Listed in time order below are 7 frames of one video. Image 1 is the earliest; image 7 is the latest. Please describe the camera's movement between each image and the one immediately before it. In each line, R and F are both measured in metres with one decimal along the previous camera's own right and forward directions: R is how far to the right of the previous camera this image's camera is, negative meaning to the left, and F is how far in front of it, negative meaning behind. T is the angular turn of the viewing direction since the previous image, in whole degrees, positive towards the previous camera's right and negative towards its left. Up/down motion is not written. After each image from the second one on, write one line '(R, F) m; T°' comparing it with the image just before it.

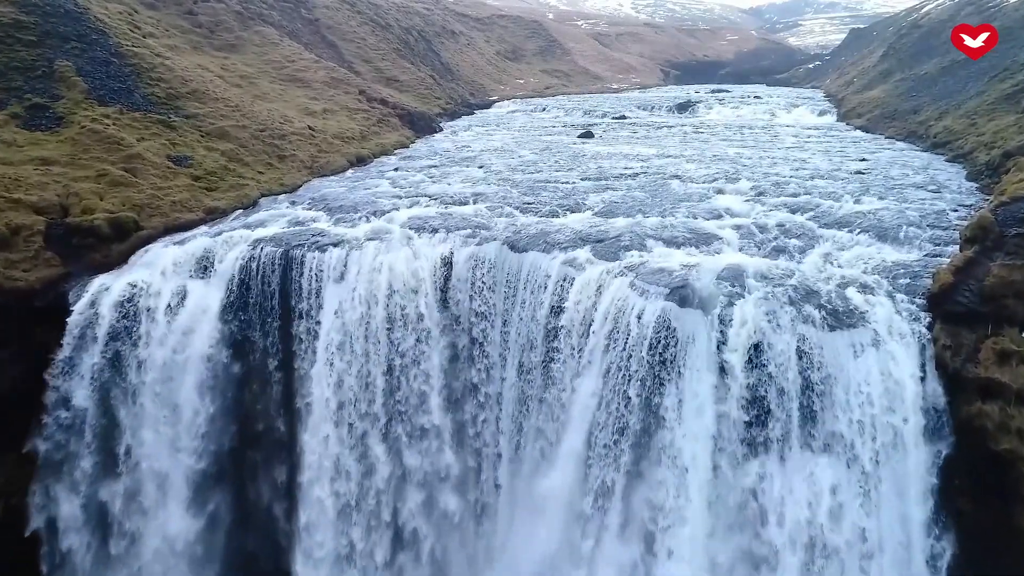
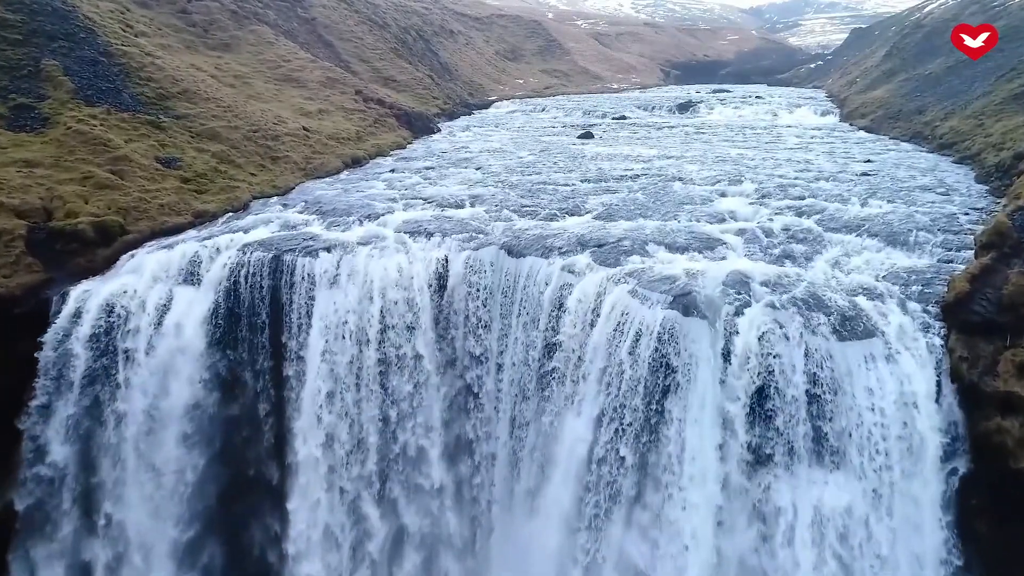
(+0.1, +0.6) m; 0°
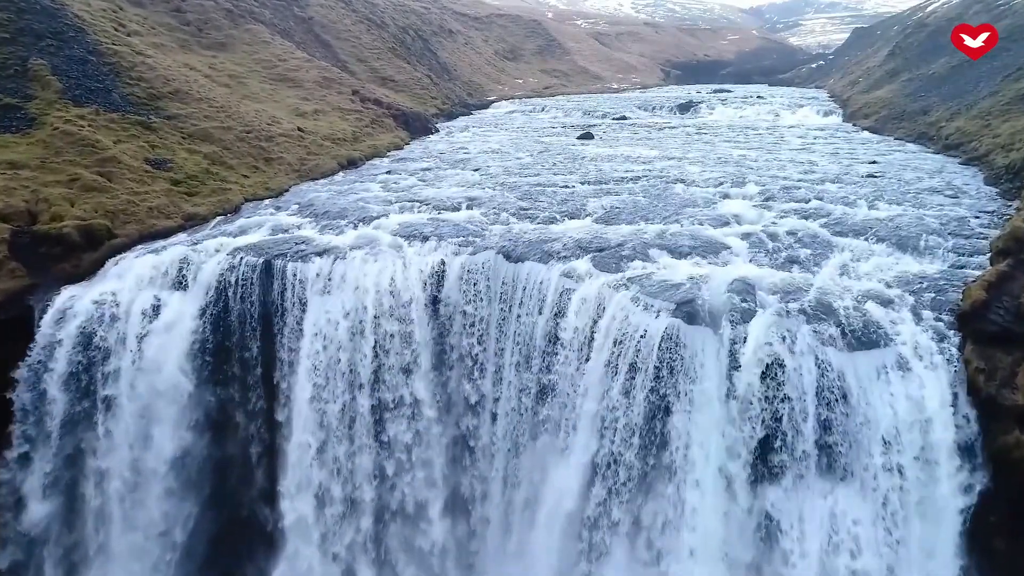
(0.0, +0.5) m; 0°
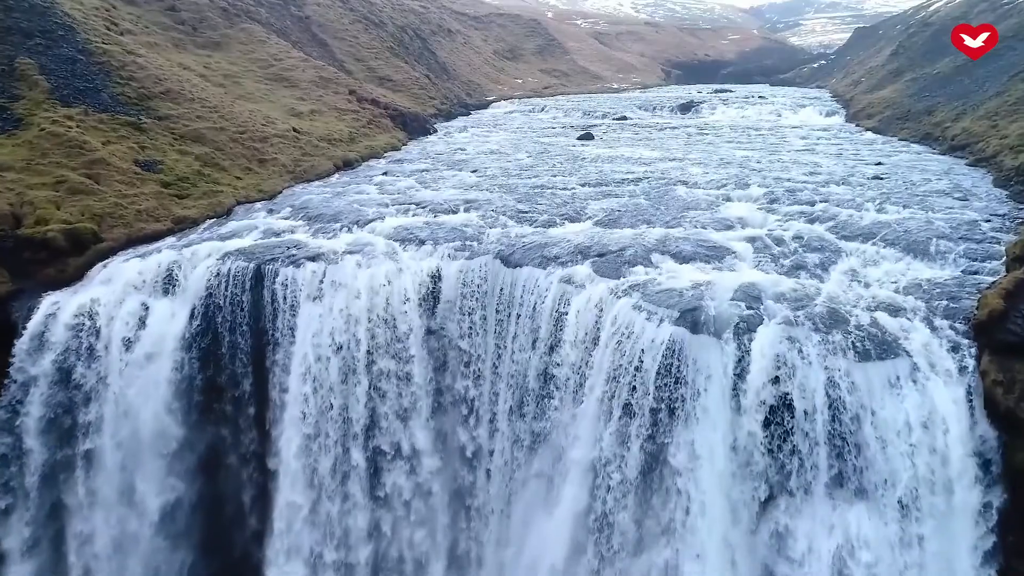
(0.0, +0.5) m; 0°
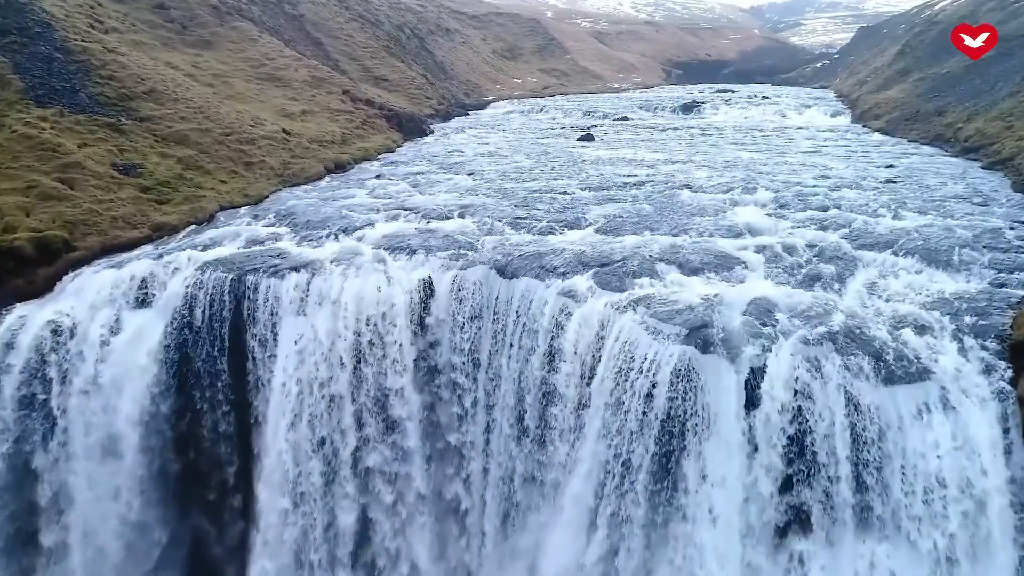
(+0.1, +1.1) m; 0°
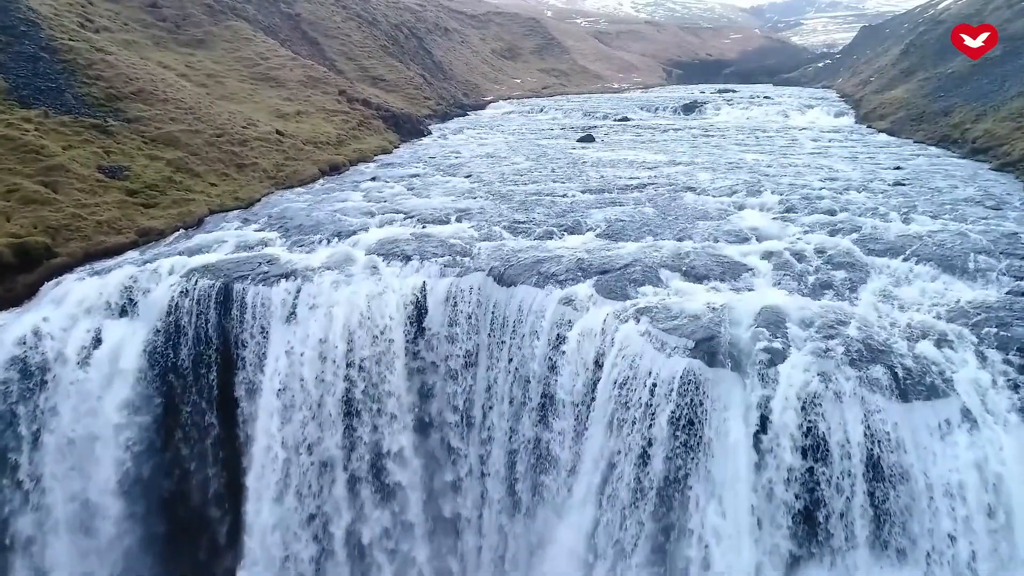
(0.0, +0.6) m; 0°
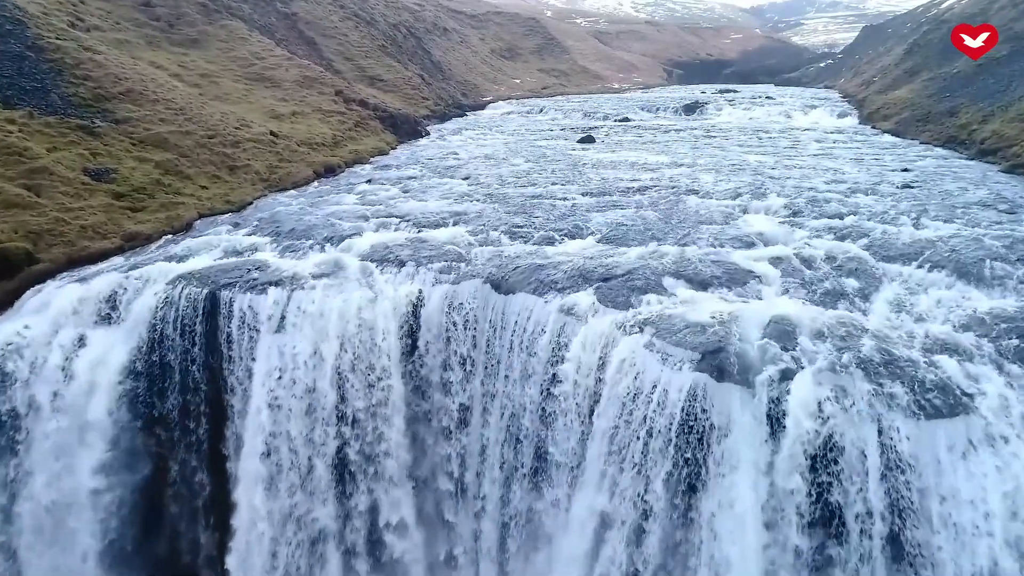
(0.0, +0.6) m; 0°
